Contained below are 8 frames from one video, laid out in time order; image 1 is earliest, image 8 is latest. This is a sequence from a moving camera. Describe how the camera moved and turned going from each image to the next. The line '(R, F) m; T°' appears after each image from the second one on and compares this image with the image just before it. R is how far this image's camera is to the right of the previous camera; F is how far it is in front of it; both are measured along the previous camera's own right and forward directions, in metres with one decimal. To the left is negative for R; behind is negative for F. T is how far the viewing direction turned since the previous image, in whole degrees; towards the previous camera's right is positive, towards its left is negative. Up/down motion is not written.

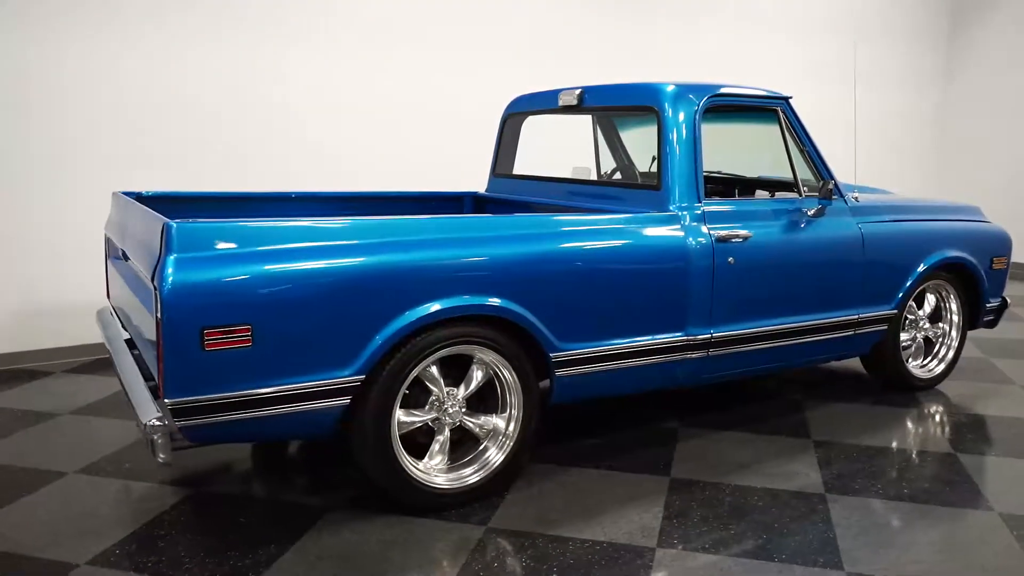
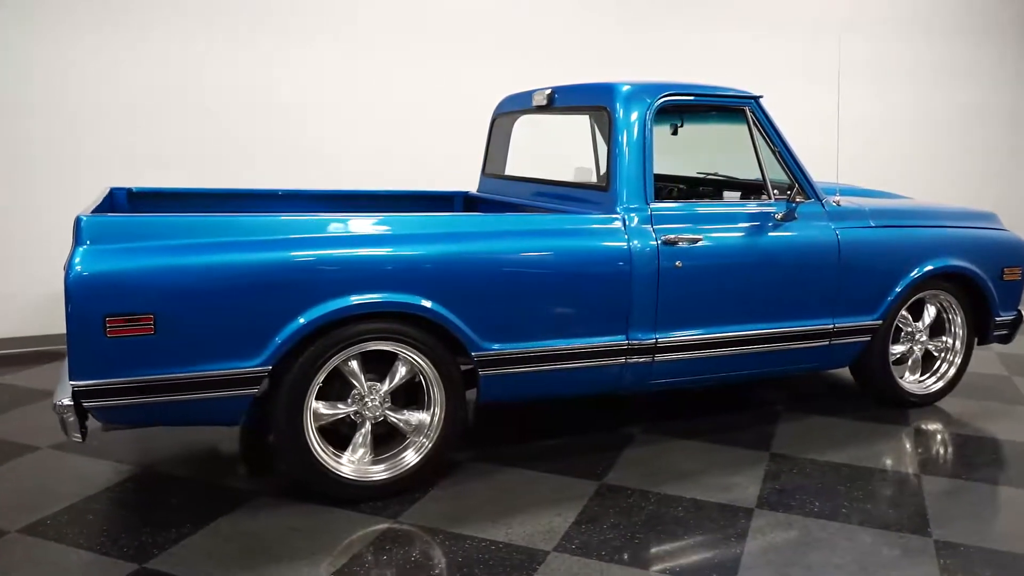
(+0.6, 0.0) m; -7°
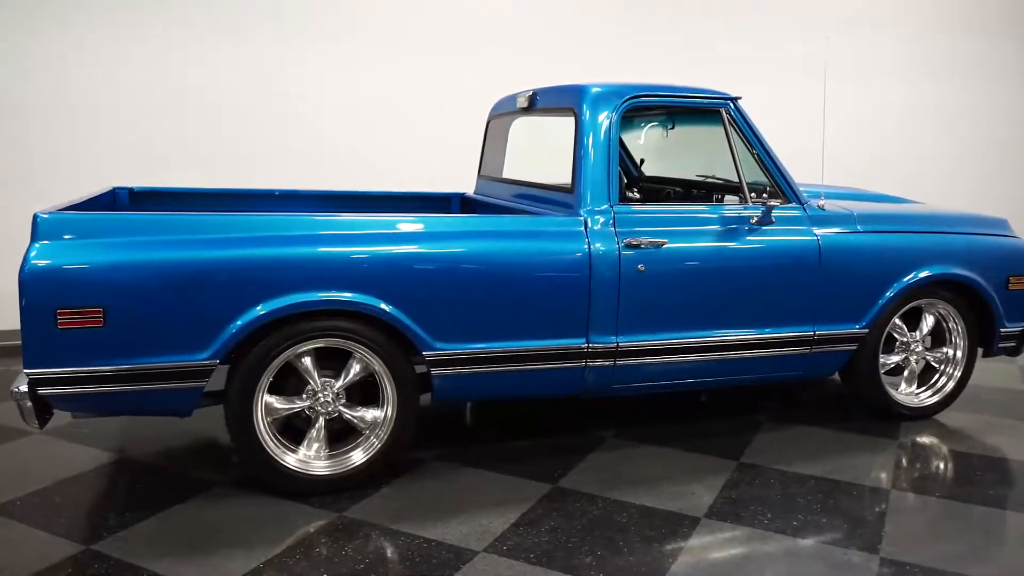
(+0.4, 0.0) m; -5°
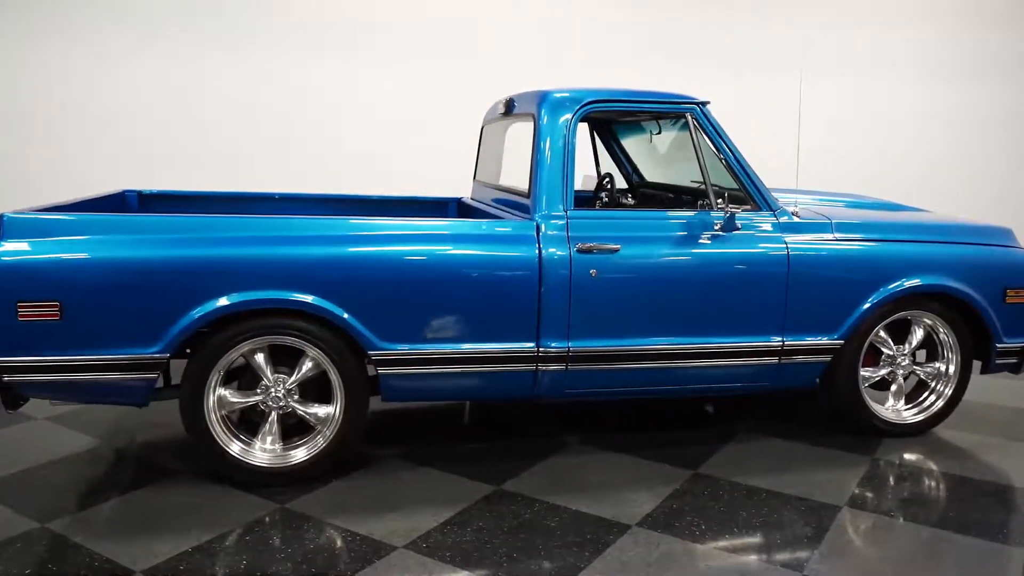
(+0.5, 0.0) m; -6°
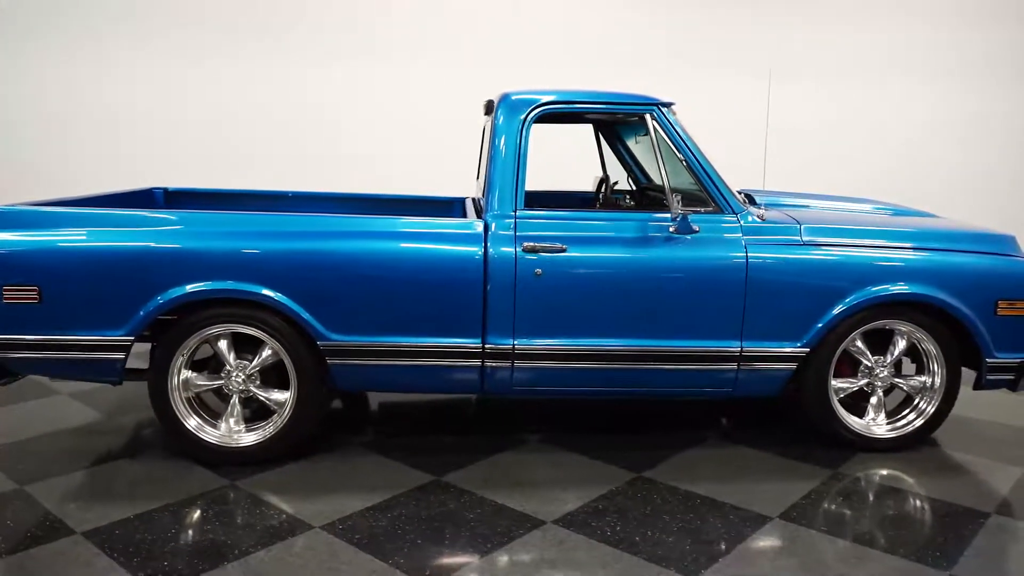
(+0.6, 0.0) m; -8°
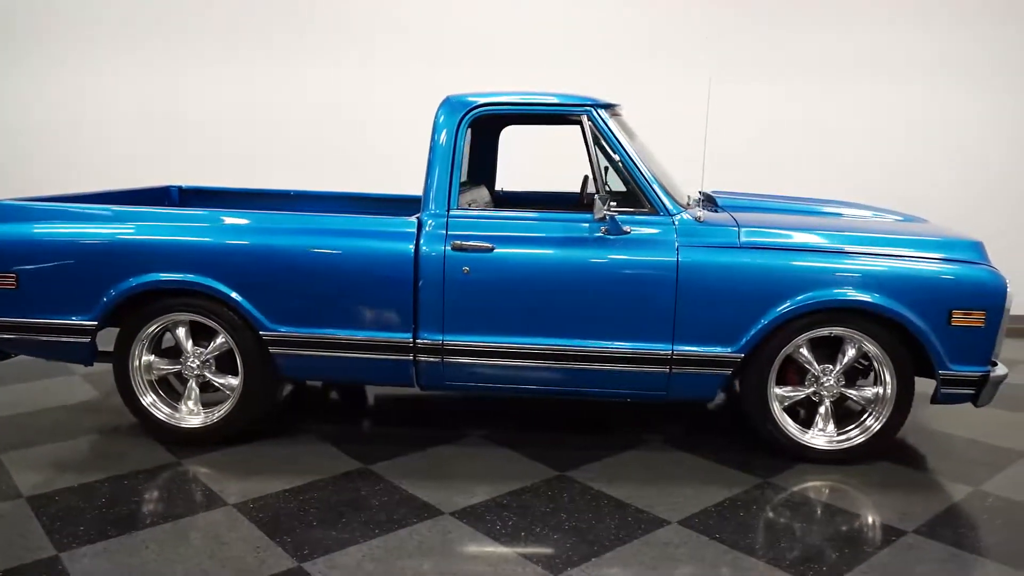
(+0.7, 0.0) m; -7°
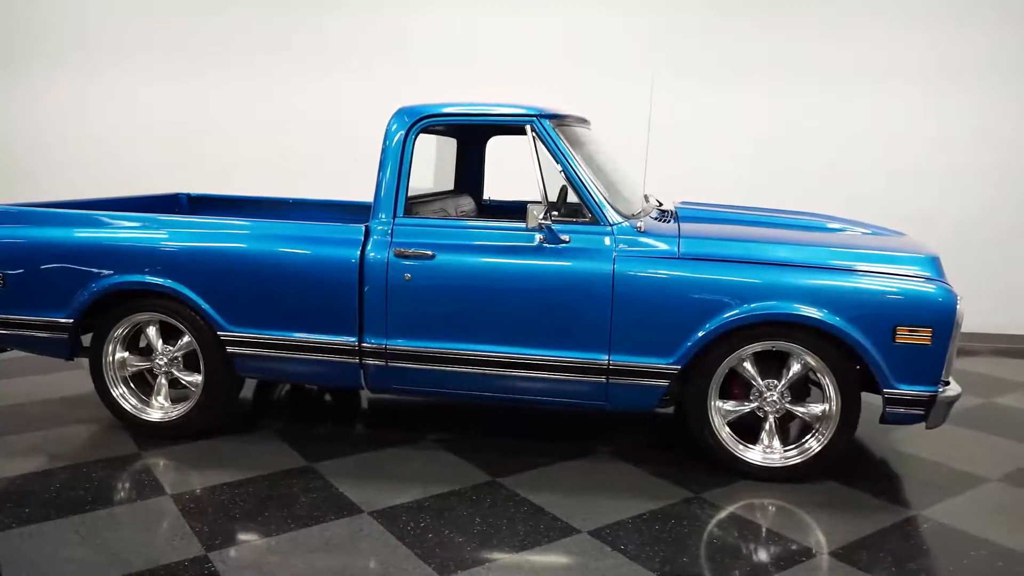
(+0.6, 0.0) m; -5°
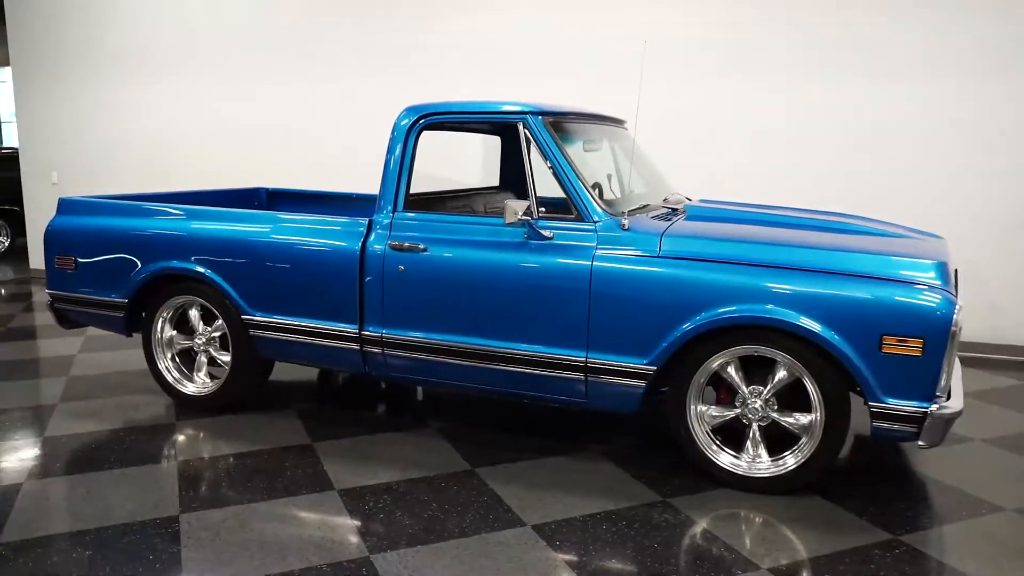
(+0.7, 0.0) m; -11°
